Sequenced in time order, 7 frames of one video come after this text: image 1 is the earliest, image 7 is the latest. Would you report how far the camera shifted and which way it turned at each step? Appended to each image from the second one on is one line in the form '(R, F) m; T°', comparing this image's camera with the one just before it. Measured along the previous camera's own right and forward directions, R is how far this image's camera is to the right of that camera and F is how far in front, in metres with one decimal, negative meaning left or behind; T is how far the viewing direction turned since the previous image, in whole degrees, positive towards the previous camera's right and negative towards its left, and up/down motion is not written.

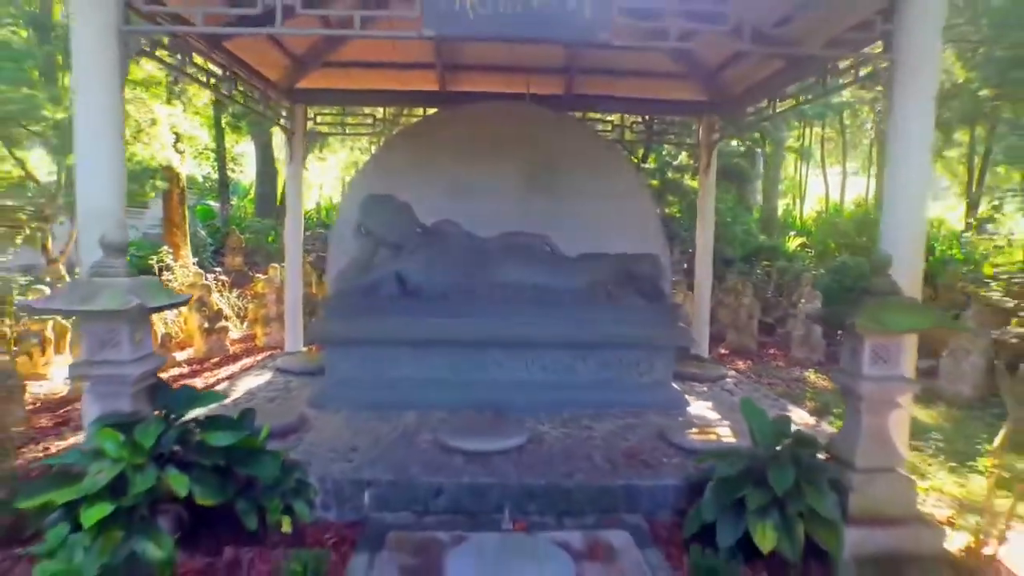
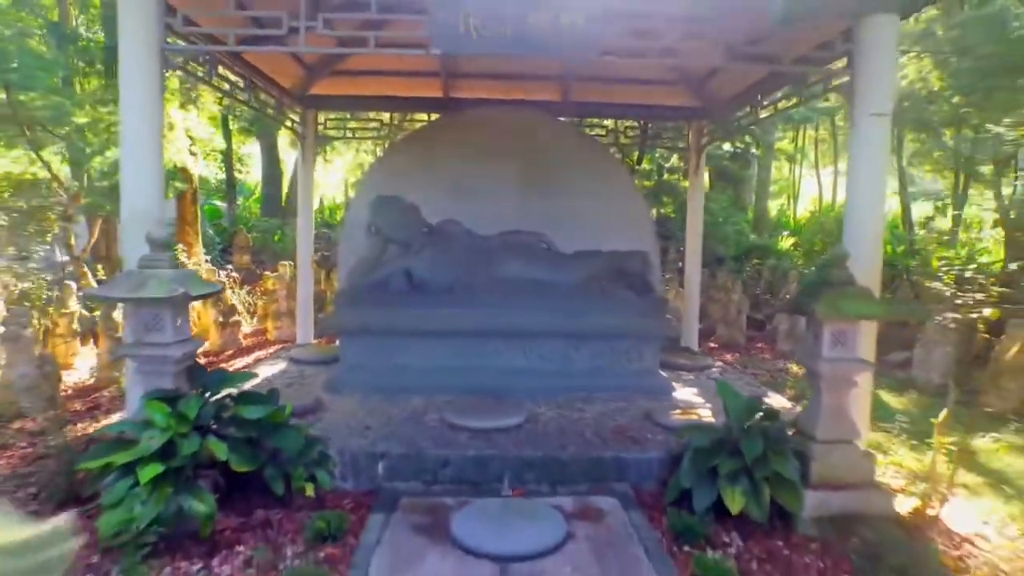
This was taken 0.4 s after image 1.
(0.0, -0.4) m; 0°
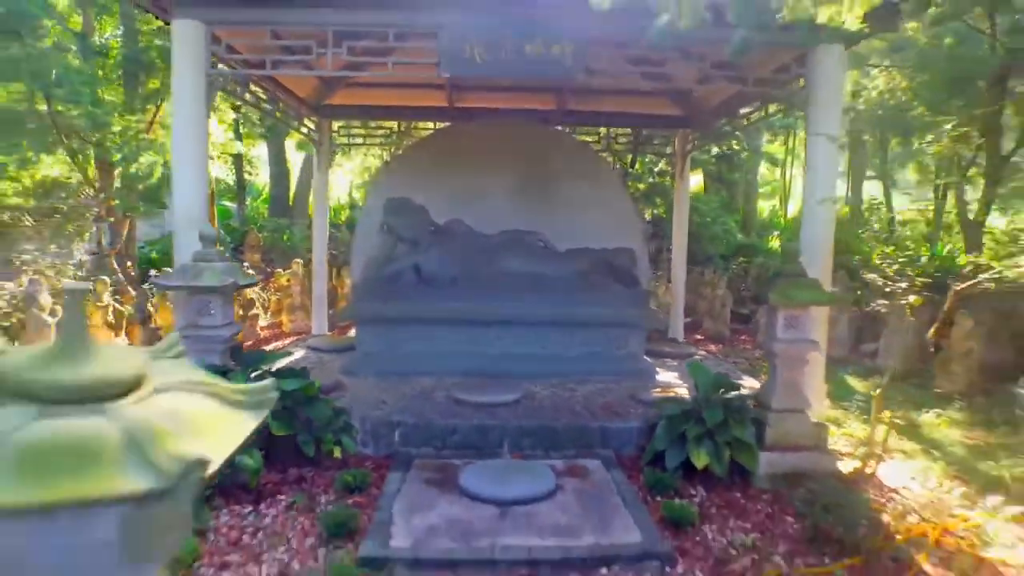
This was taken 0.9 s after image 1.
(0.0, -0.6) m; 0°
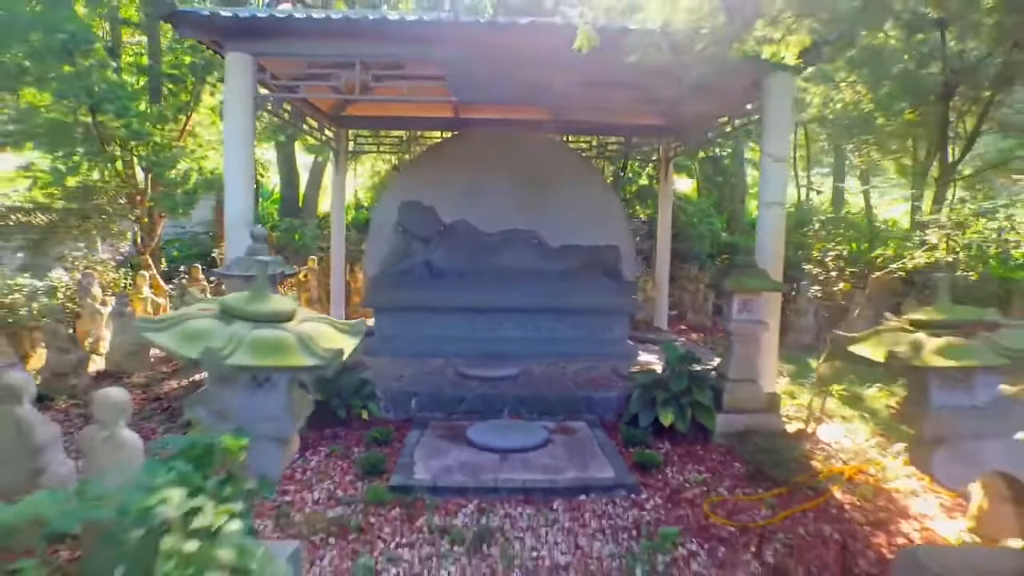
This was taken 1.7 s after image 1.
(0.0, -0.8) m; 0°
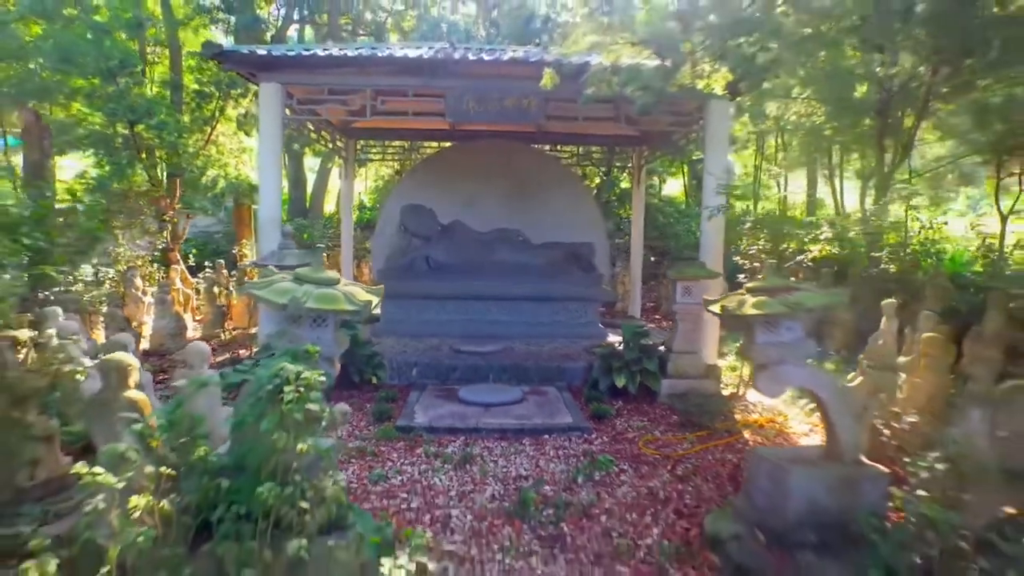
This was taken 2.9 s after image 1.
(+0.1, -1.0) m; 0°
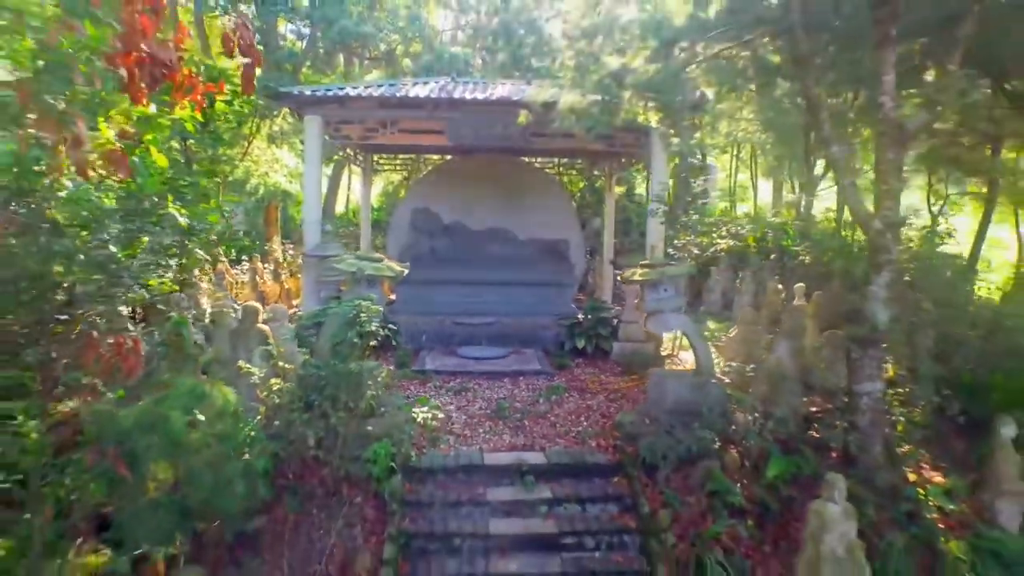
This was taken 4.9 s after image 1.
(+0.1, -1.7) m; 0°
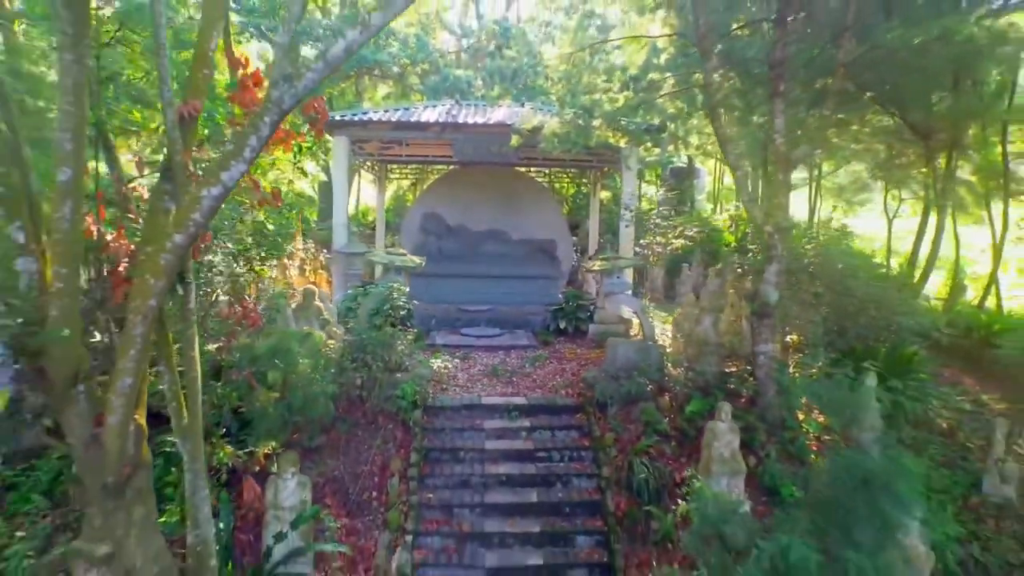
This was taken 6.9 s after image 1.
(+0.1, -1.5) m; 0°
